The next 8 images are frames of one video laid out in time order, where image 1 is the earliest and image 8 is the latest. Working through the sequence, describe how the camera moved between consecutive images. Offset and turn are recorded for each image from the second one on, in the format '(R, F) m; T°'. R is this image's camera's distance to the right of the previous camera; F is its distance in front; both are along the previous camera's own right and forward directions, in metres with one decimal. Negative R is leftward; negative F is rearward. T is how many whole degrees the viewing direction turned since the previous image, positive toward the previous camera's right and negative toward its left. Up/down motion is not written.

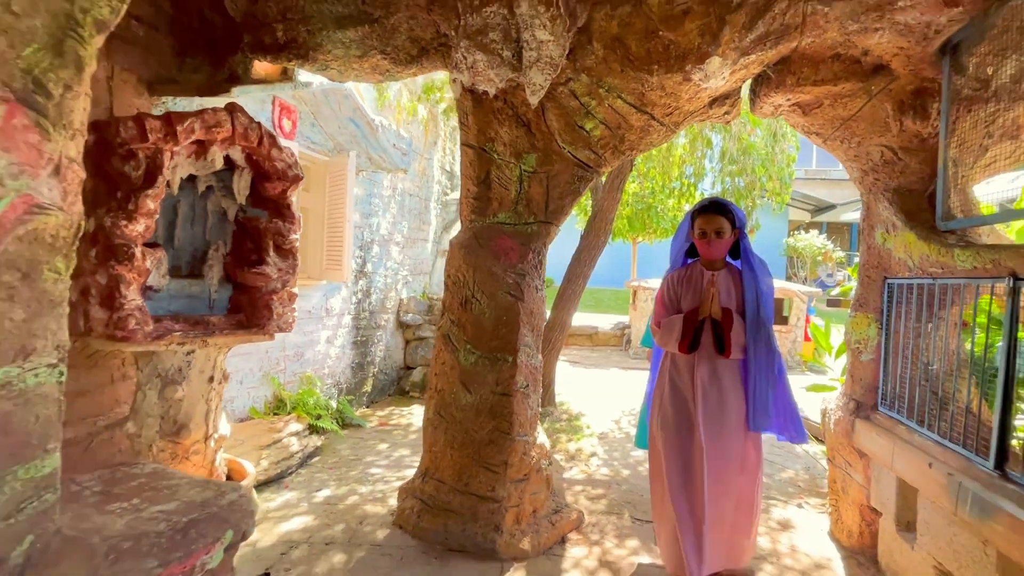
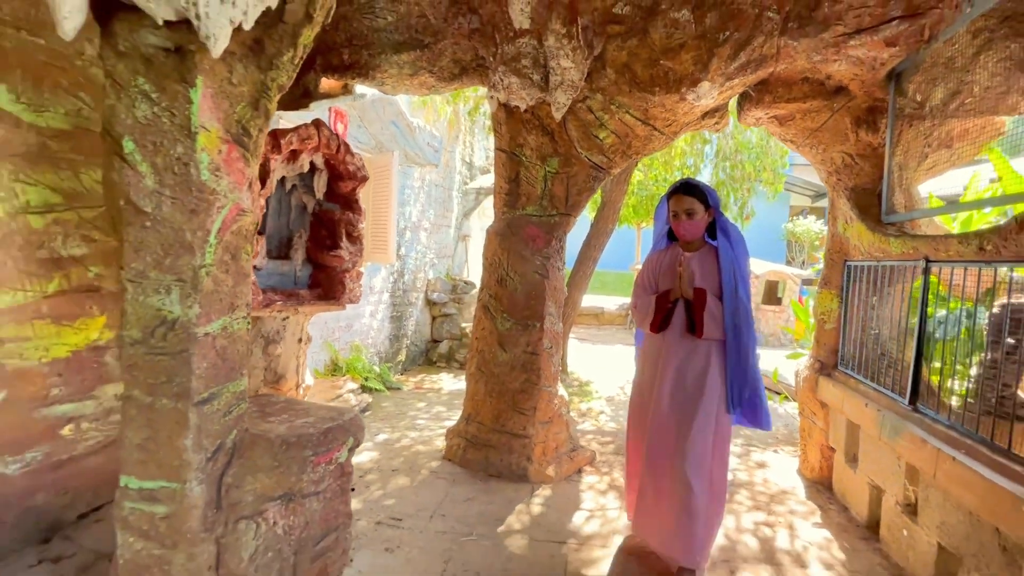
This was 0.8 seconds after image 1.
(-0.1, -0.6) m; 0°
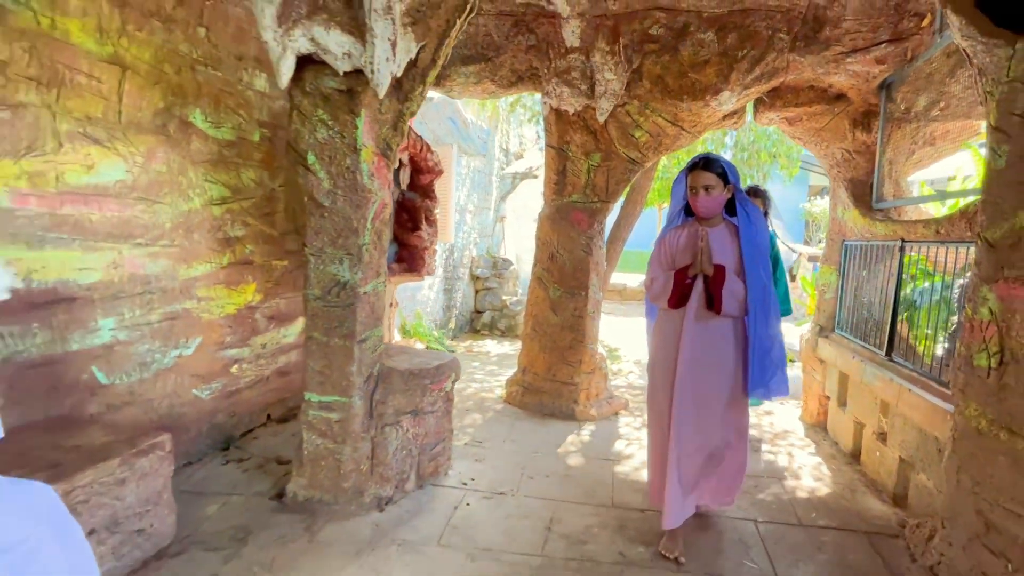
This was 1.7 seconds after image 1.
(-0.2, -0.6) m; -2°
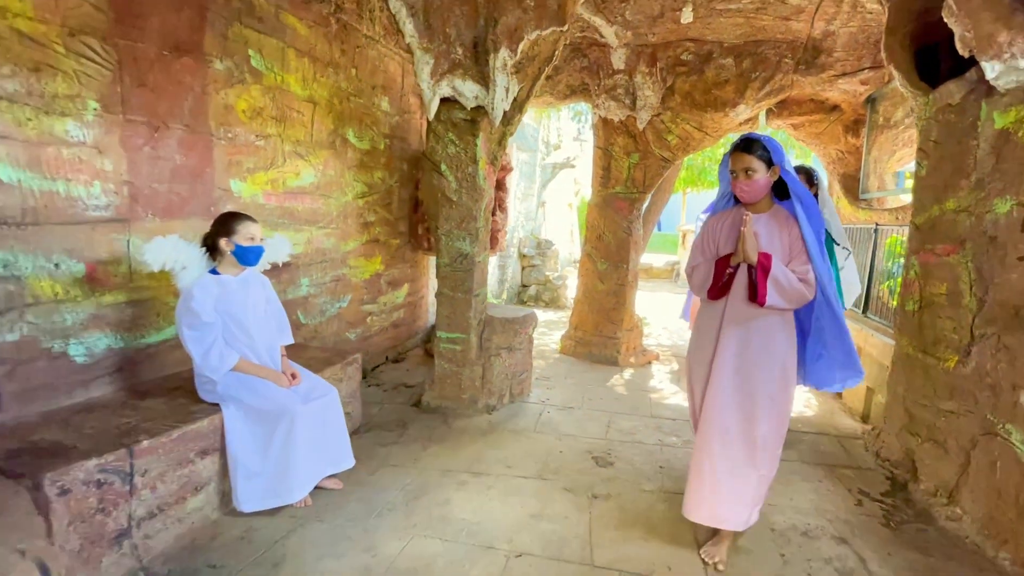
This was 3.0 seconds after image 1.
(-0.3, -0.9) m; -2°
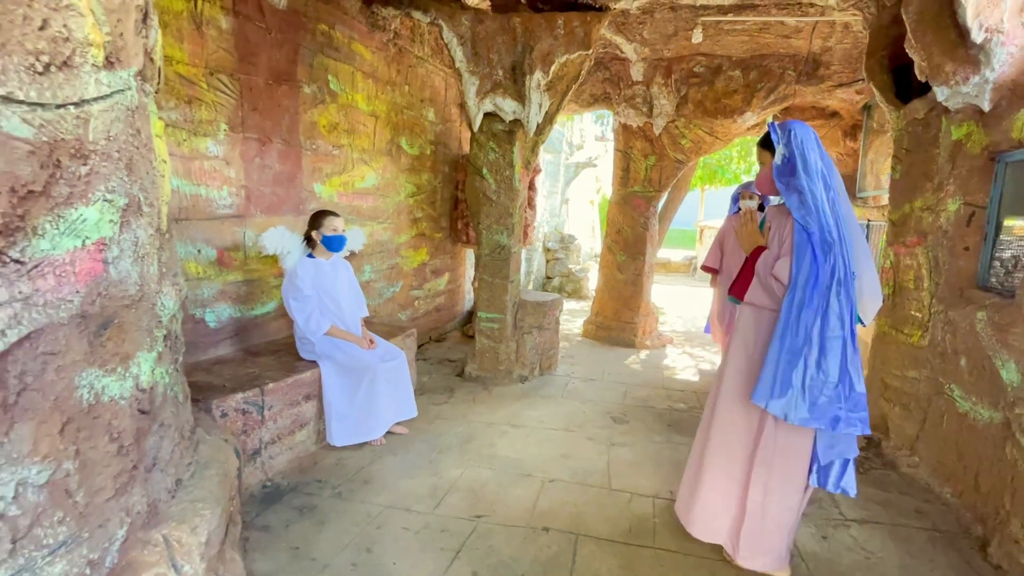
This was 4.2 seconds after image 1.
(-0.1, -0.5) m; -2°
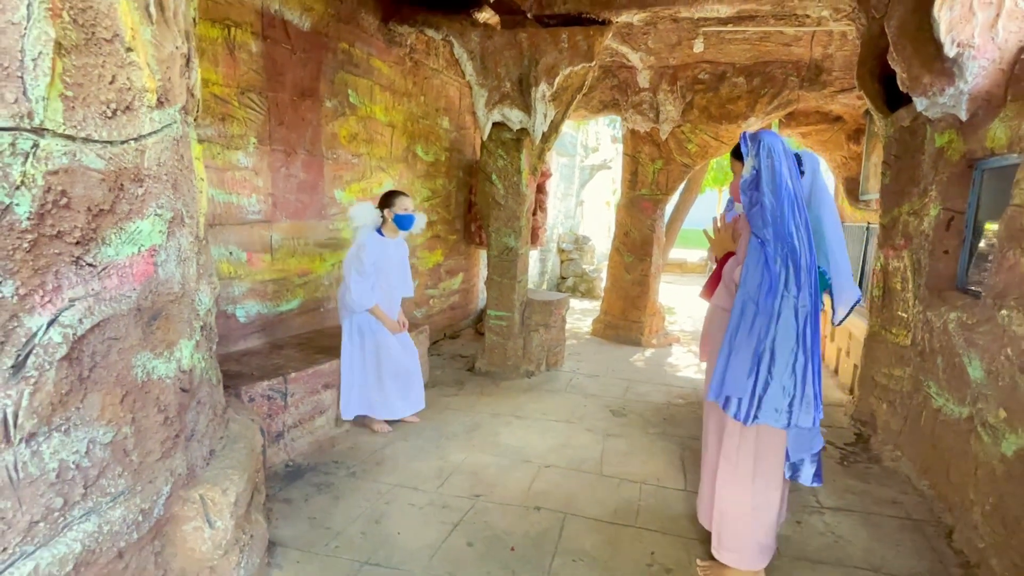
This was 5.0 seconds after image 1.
(+0.1, -0.2) m; -2°
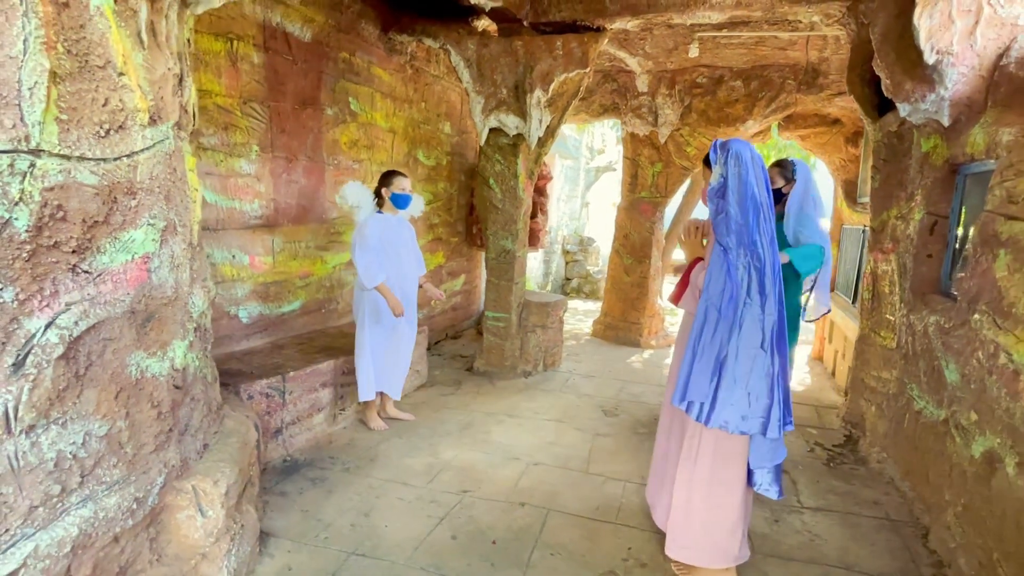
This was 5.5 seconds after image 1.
(+0.1, -0.1) m; -1°
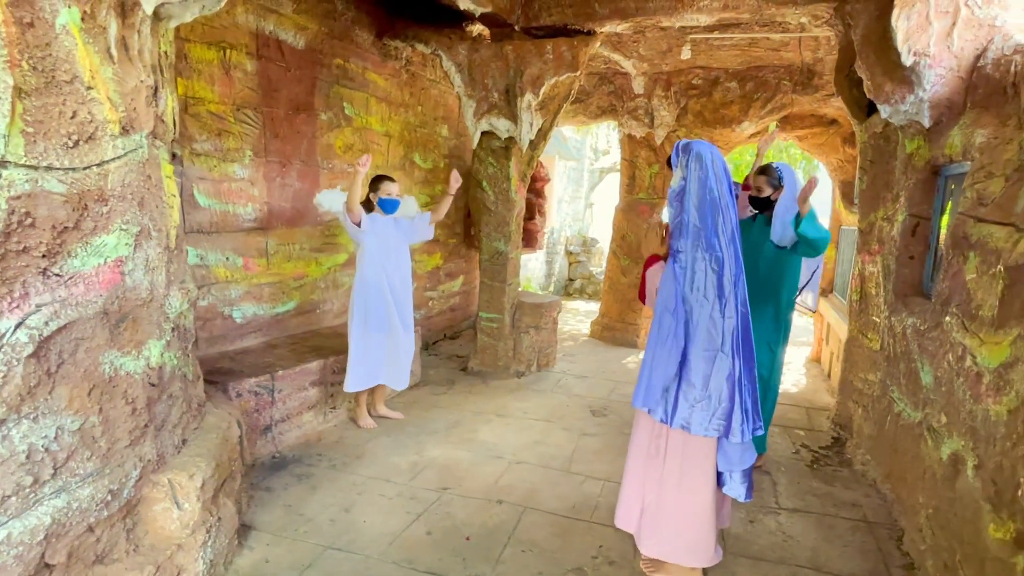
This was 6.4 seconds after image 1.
(+0.2, 0.0) m; -2°
